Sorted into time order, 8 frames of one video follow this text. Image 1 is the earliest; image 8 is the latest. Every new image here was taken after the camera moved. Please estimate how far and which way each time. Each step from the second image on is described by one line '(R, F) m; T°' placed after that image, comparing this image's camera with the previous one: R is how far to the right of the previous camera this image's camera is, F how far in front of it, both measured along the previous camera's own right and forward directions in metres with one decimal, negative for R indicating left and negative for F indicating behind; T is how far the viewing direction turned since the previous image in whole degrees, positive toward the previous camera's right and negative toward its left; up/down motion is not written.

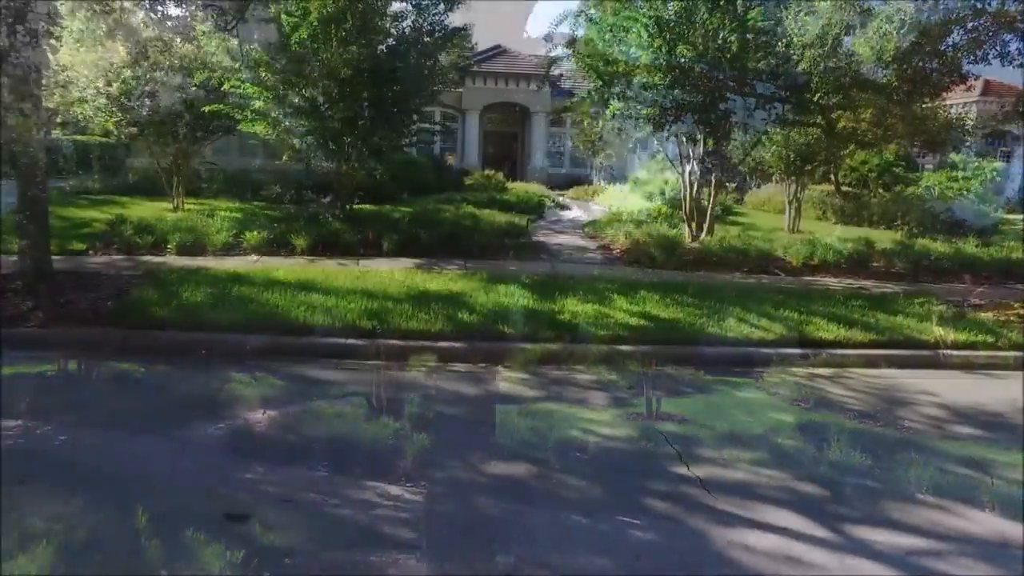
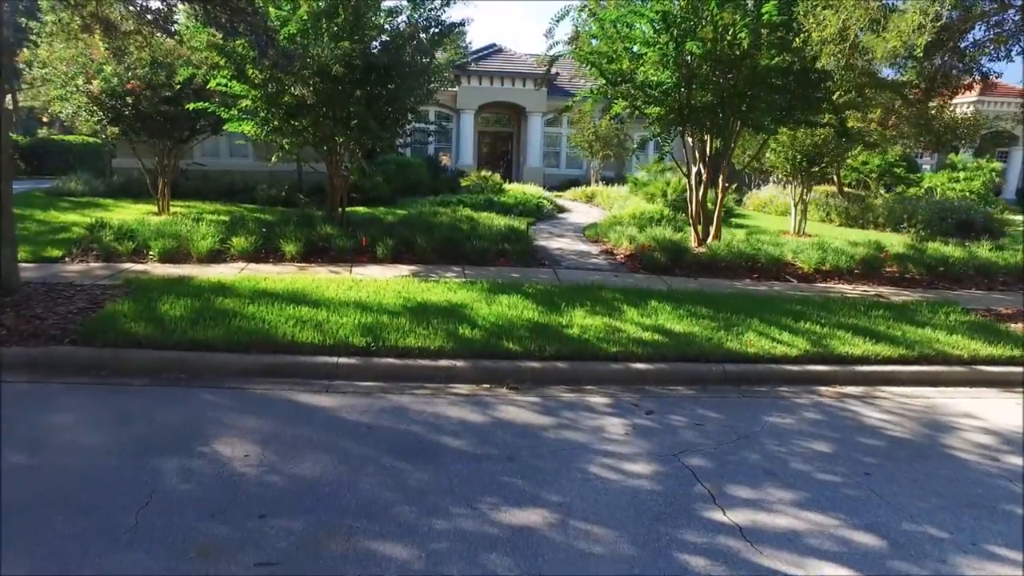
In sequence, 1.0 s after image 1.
(-0.1, +0.4) m; +1°
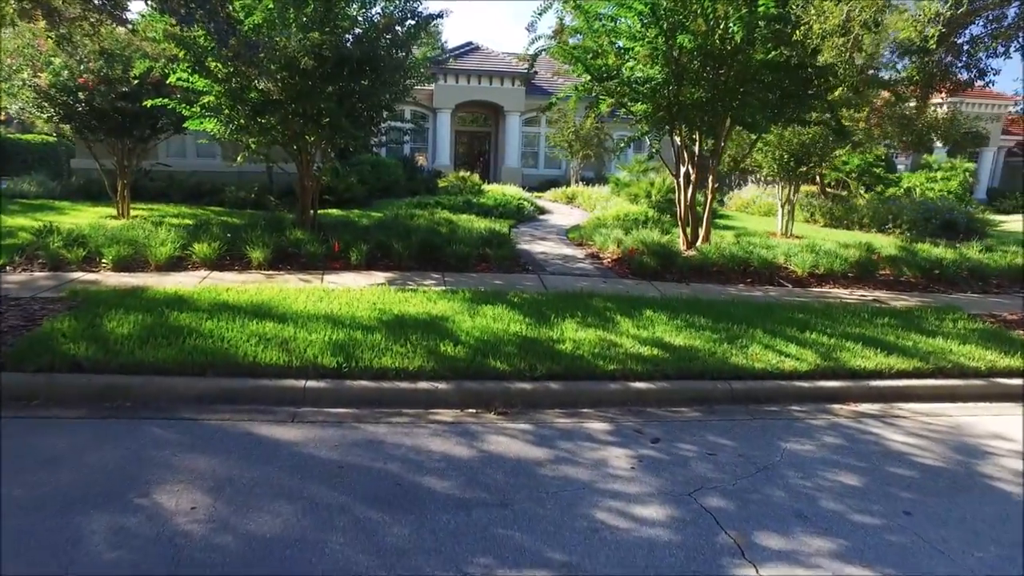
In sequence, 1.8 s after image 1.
(-0.1, +0.5) m; +2°
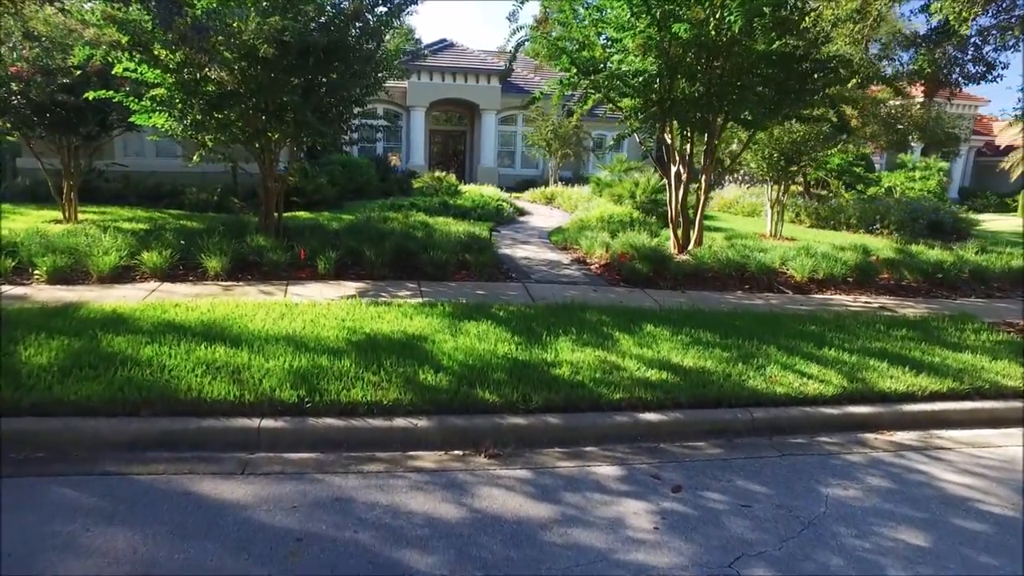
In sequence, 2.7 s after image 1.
(-0.1, +0.7) m; +2°
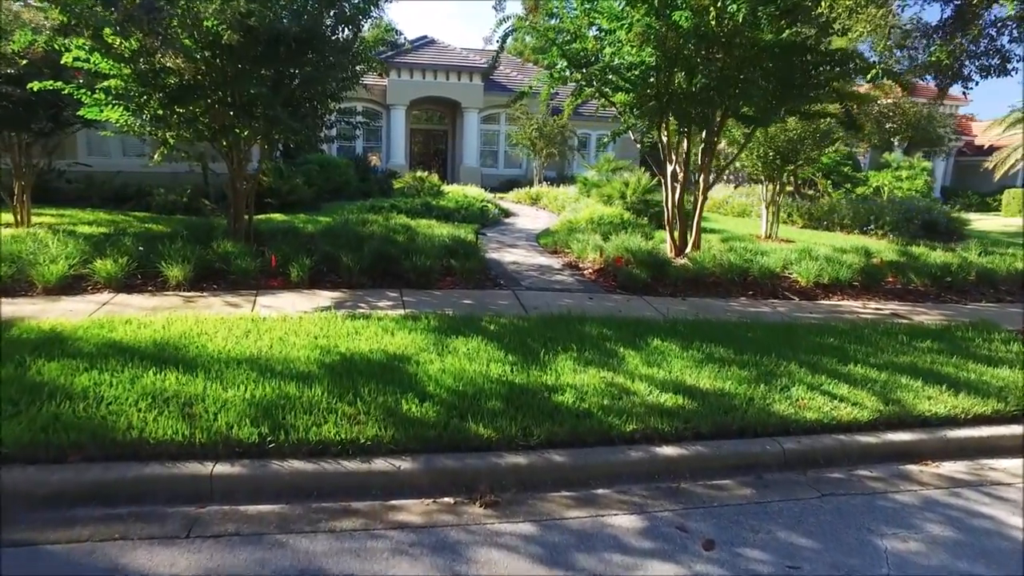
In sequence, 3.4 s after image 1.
(-0.1, +0.6) m; +2°
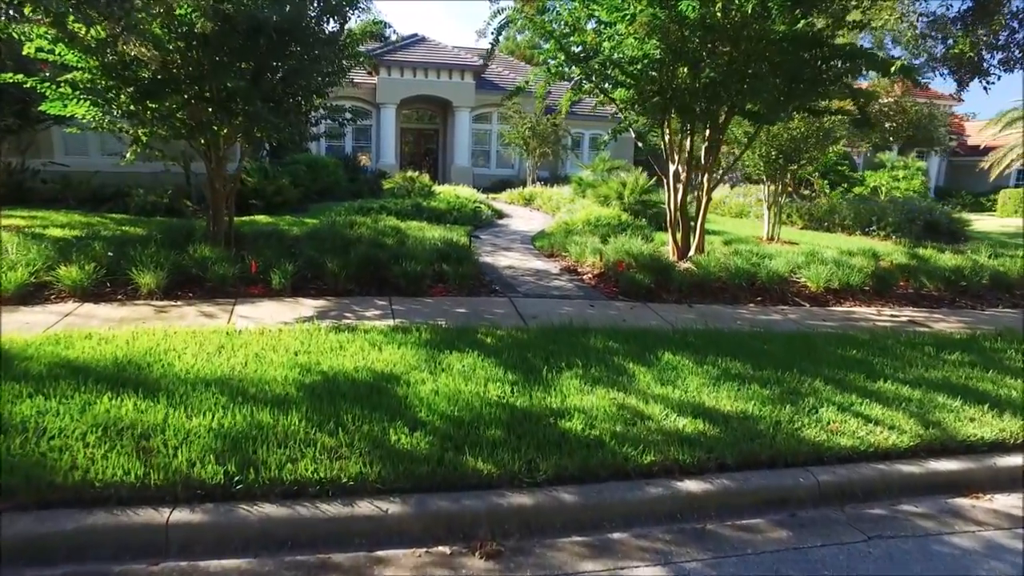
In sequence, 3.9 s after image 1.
(-0.1, +0.4) m; +1°
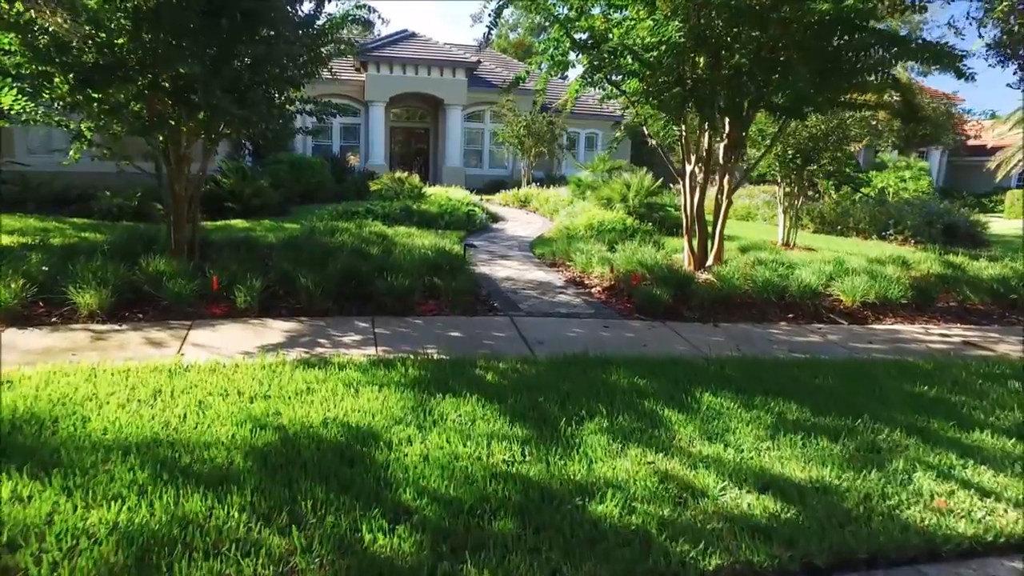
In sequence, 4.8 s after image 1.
(-0.1, +0.9) m; +1°
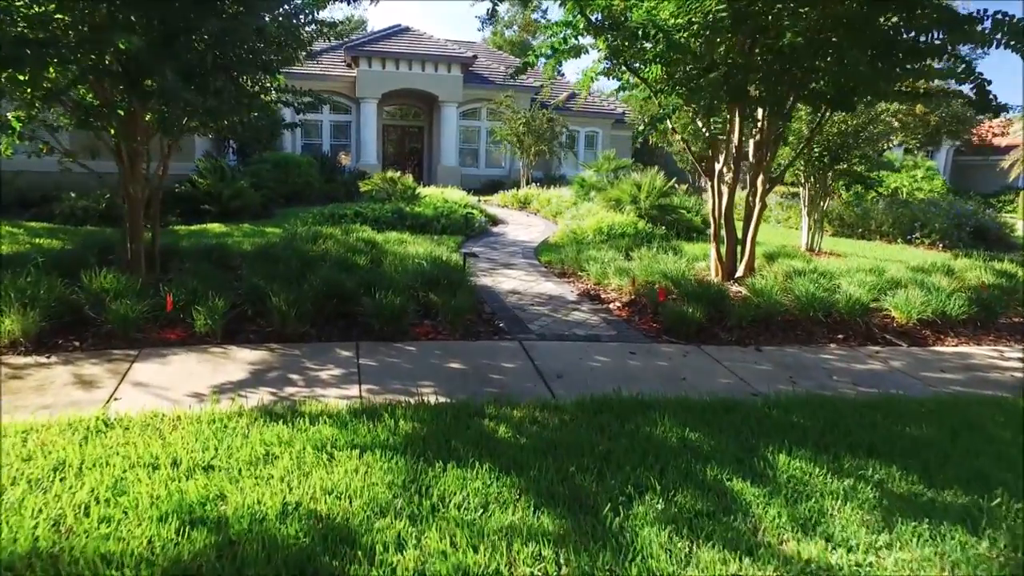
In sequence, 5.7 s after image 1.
(-0.1, +1.0) m; 0°
